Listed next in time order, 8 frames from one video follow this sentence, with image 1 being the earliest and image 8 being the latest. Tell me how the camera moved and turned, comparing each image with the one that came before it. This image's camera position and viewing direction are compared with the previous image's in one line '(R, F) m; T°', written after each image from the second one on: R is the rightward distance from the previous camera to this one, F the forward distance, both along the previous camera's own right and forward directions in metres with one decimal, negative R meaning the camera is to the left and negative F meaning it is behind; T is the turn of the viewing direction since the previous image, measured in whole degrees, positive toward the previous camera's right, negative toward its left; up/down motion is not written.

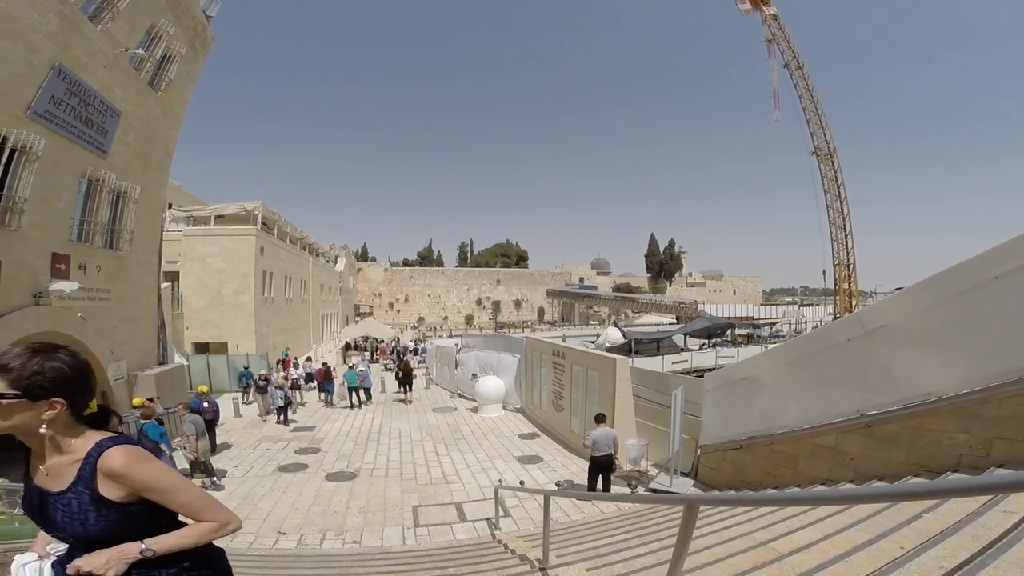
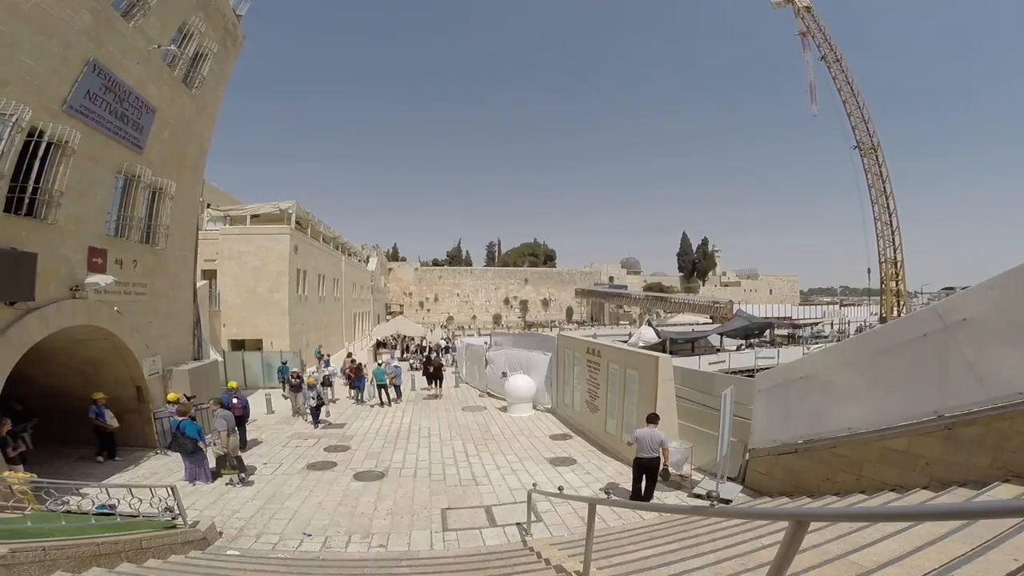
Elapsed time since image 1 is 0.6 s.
(-0.1, +0.4) m; -3°
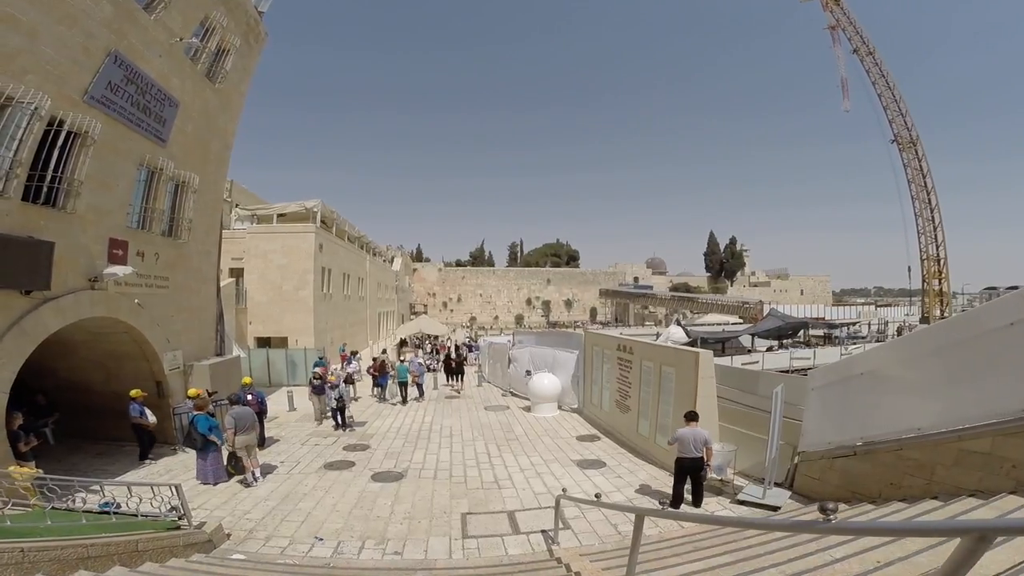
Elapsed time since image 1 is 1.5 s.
(0.0, +0.5) m; -3°
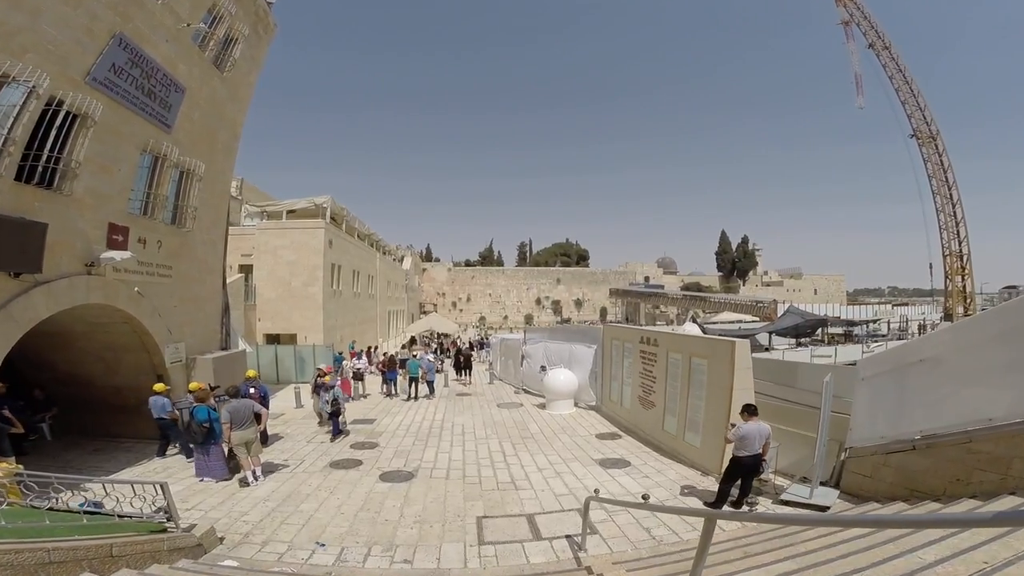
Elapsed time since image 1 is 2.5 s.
(-0.1, +0.5) m; -1°
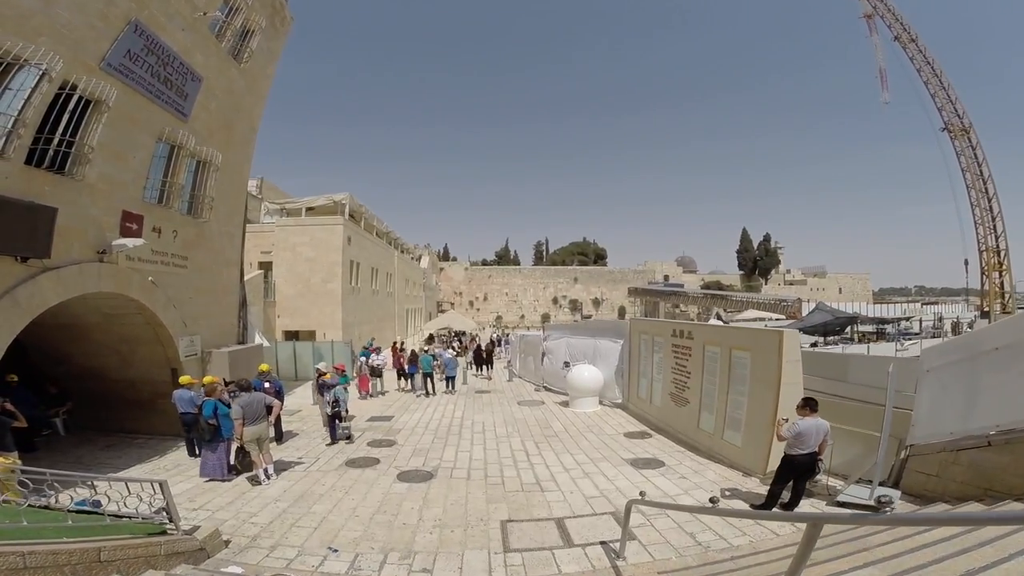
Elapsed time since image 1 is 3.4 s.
(-0.1, +0.5) m; -2°
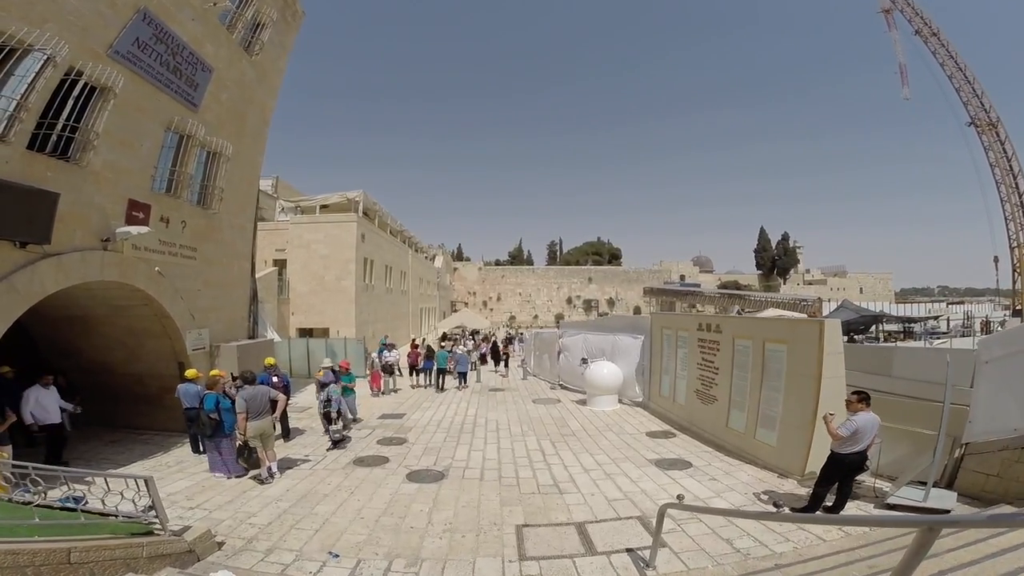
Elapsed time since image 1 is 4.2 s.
(0.0, +0.4) m; -2°
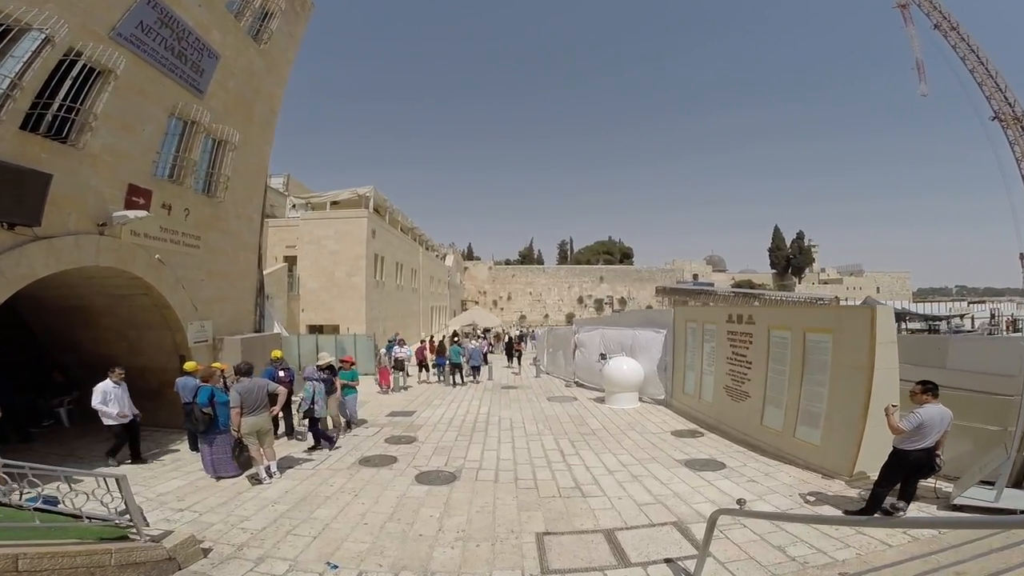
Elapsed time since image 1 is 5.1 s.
(-0.1, +0.5) m; -1°
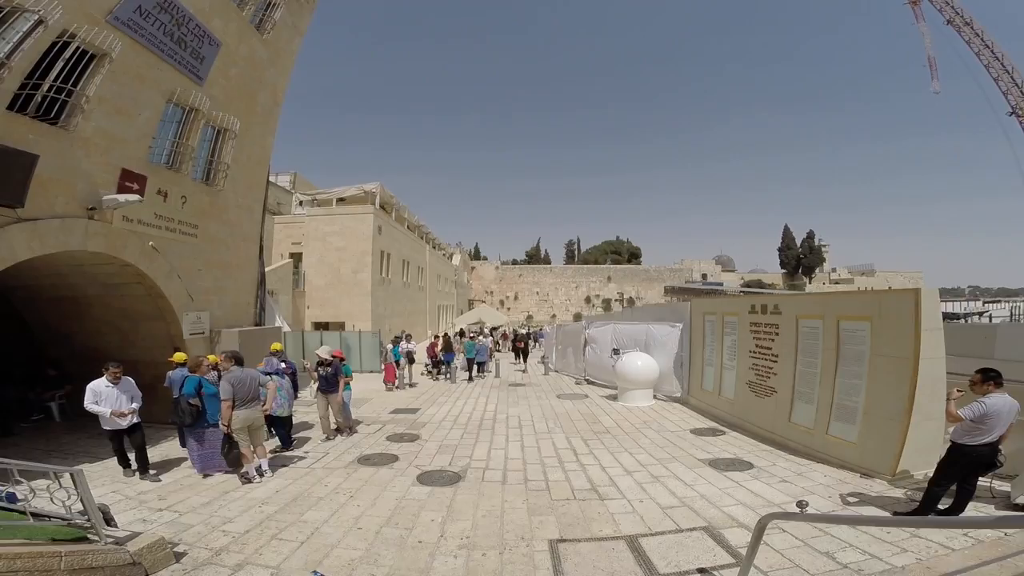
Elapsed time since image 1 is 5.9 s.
(0.0, +0.4) m; -1°
